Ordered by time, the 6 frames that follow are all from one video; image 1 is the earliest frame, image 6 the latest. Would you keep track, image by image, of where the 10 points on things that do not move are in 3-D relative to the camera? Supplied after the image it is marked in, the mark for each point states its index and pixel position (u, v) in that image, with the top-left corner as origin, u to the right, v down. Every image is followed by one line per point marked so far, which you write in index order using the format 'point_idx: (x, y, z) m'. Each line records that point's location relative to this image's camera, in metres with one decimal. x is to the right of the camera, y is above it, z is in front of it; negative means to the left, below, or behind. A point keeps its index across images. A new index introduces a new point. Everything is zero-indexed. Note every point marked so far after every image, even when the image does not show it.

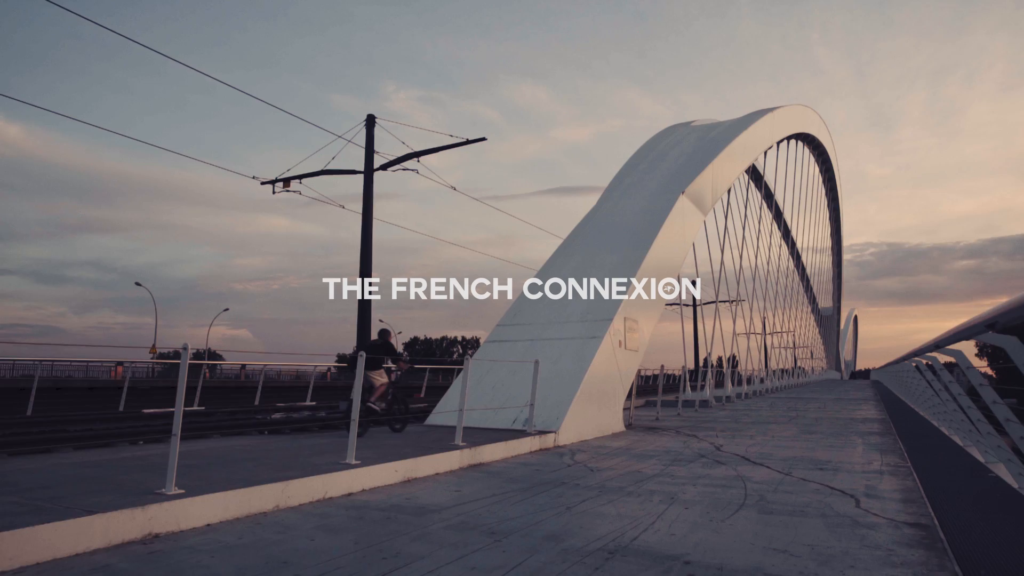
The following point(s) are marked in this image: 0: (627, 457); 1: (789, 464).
0: (+1.6, -2.3, +10.0) m
1: (+3.4, -2.2, +9.0) m
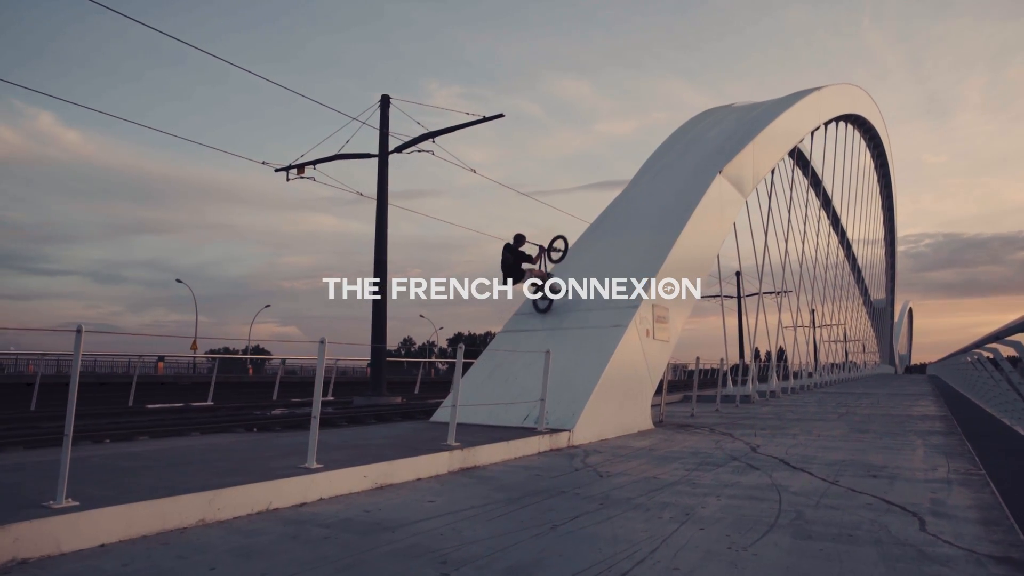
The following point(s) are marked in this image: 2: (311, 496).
0: (+1.6, -2.1, +8.8) m
1: (+3.4, -1.9, +7.6) m
2: (-1.7, -1.7, +6.0) m
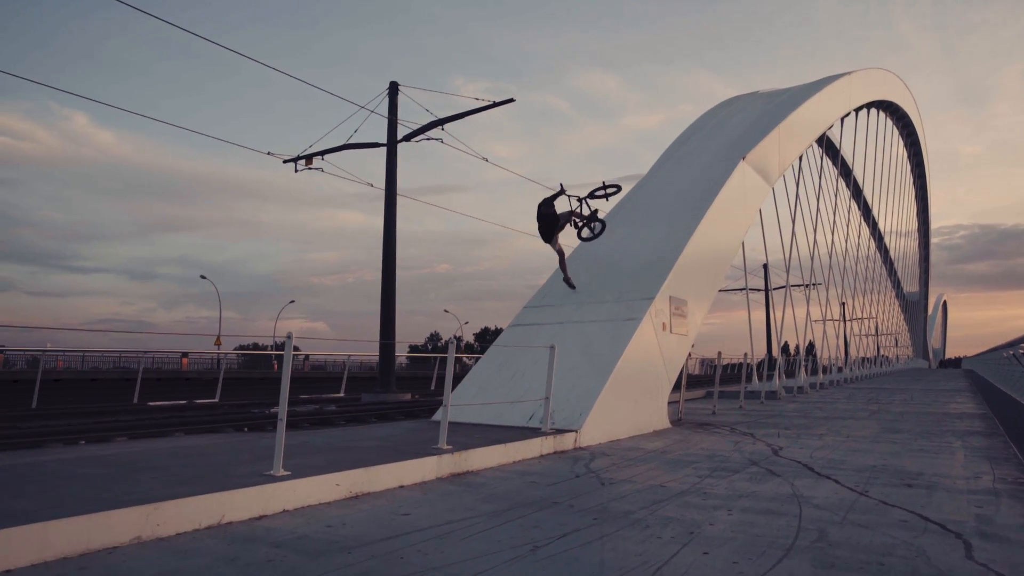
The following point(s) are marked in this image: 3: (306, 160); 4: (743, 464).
0: (+1.6, -1.9, +8.1) m
1: (+3.3, -1.8, +6.8) m
2: (-1.8, -1.6, +5.4) m
3: (-5.6, +3.5, +20.0) m
4: (+2.5, -1.9, +7.8) m
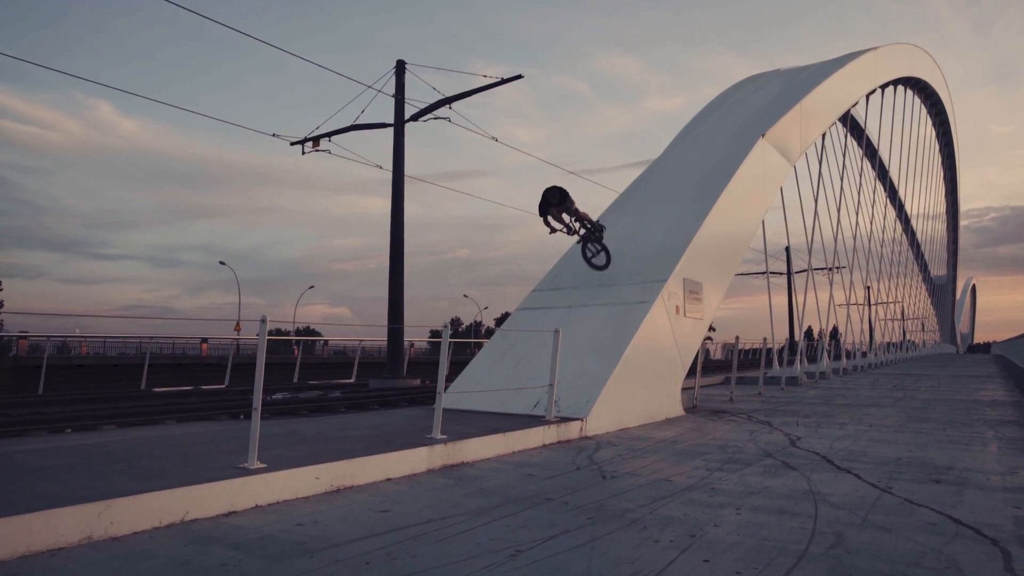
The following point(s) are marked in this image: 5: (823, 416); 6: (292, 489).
0: (+1.6, -1.7, +7.6) m
1: (+3.2, -1.6, +6.3) m
2: (-1.9, -1.5, +5.1) m
3: (-5.3, +3.9, +19.6) m
4: (+2.5, -1.7, +7.3) m
5: (+4.9, -2.0, +11.5) m
6: (-1.6, -1.5, +5.4) m
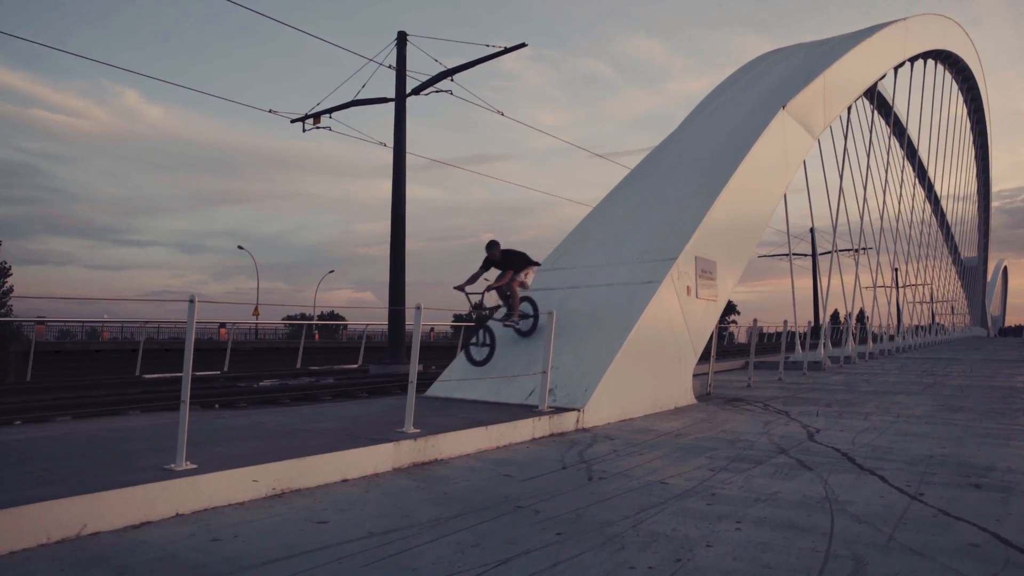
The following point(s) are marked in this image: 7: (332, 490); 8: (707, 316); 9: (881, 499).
0: (+1.4, -1.5, +6.8) m
1: (+3.0, -1.4, +5.5) m
2: (-2.1, -1.3, +4.4) m
3: (-5.1, +4.4, +18.9) m
4: (+2.3, -1.5, +6.5) m
5: (+4.8, -1.7, +10.6) m
6: (-1.8, -1.3, +4.7) m
7: (-1.3, -1.4, +5.2) m
8: (+3.2, -0.4, +11.9) m
9: (+2.4, -1.3, +4.7) m
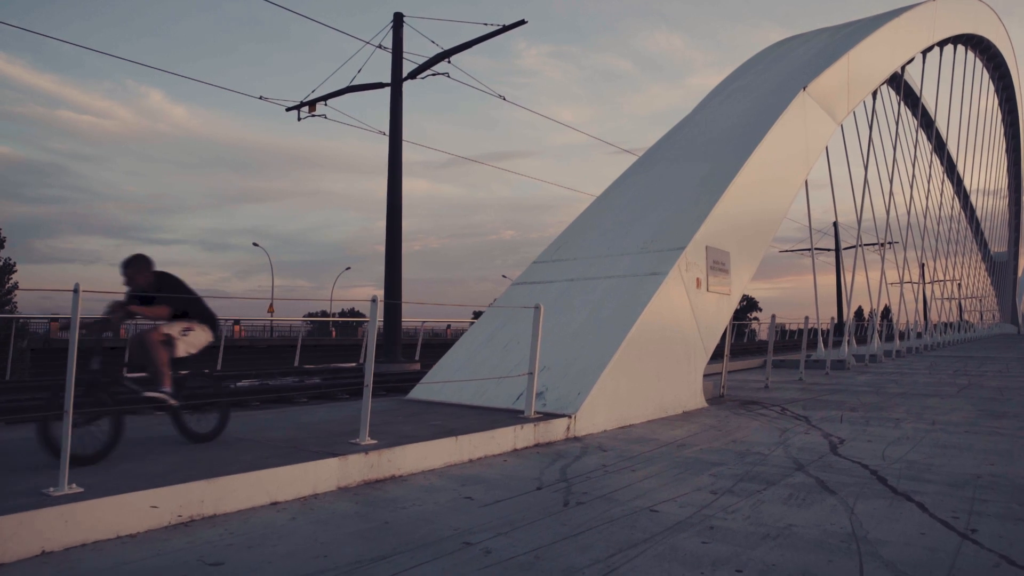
0: (+1.2, -1.4, +5.9) m
1: (+2.8, -1.3, +4.5) m
2: (-2.4, -1.3, +3.5) m
3: (-5.0, +4.5, +18.1) m
4: (+2.1, -1.4, +5.6) m
5: (+4.7, -1.6, +9.6) m
6: (-2.1, -1.2, +3.9) m
7: (-1.5, -1.4, +4.4) m
8: (+3.1, -0.3, +11.0) m
9: (+2.1, -1.3, +3.7) m
